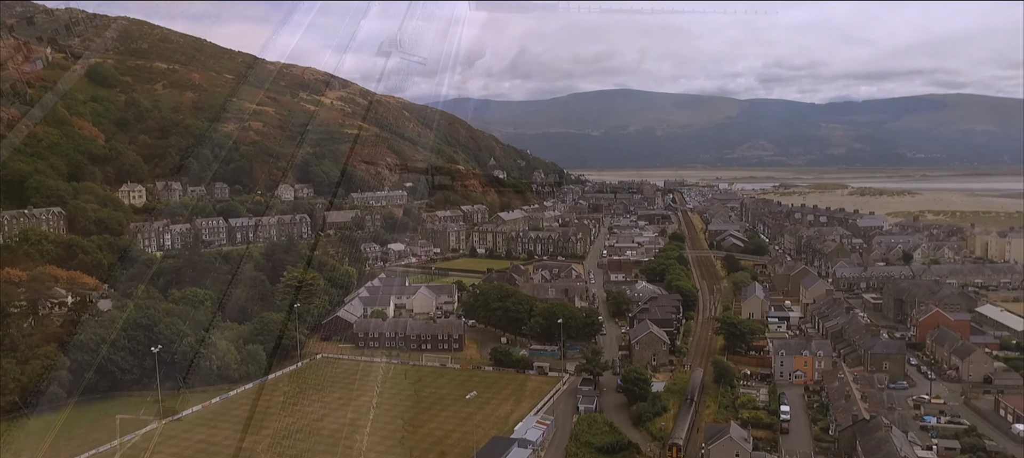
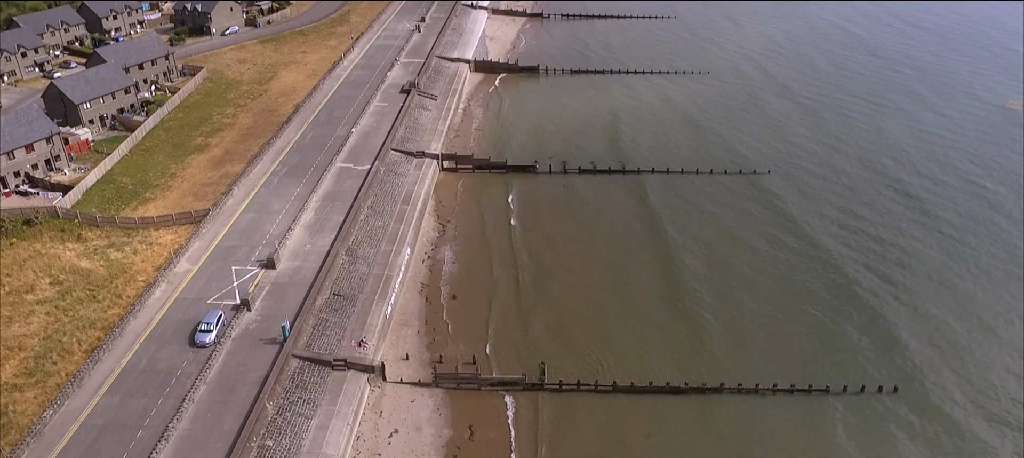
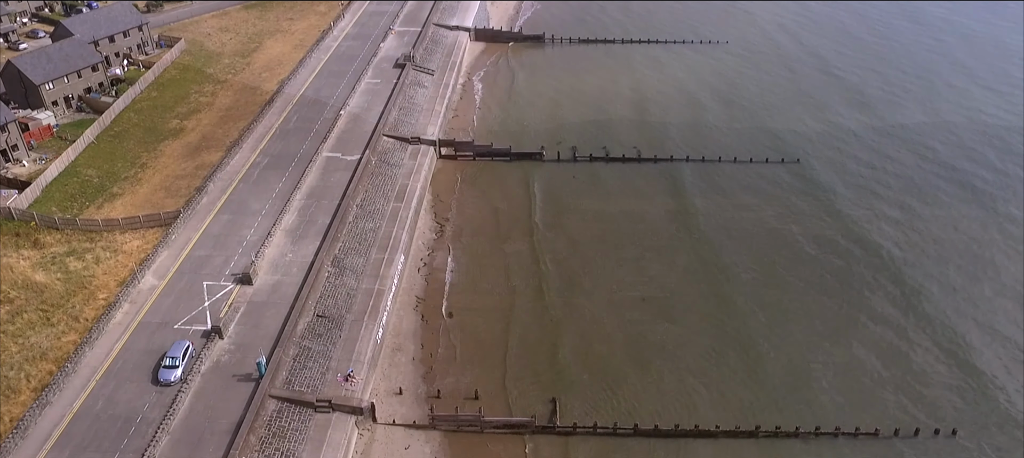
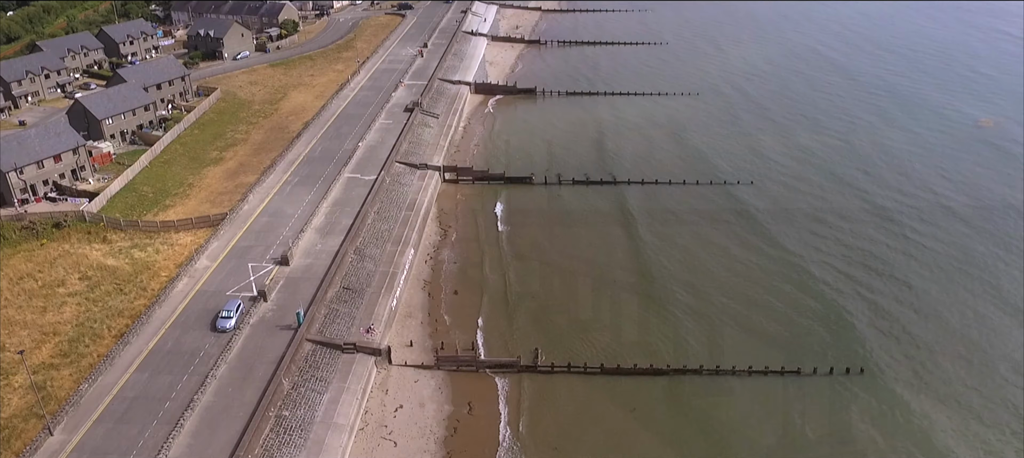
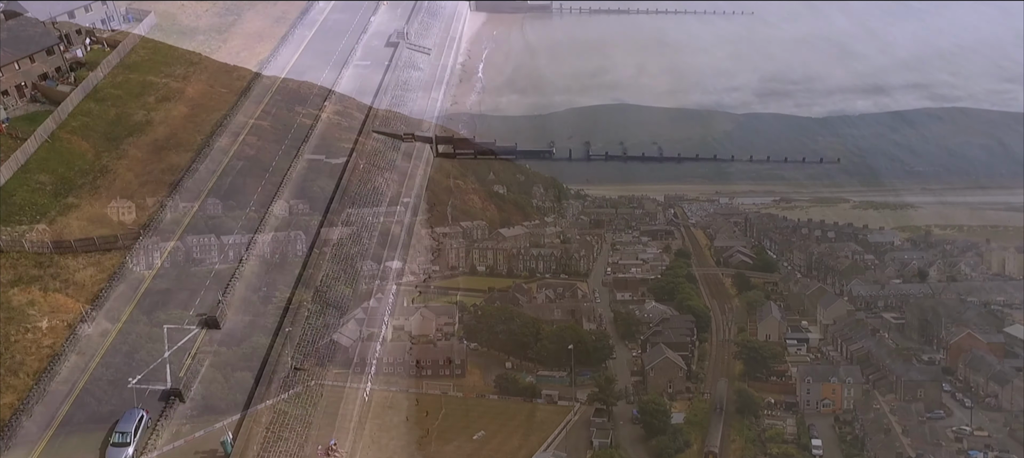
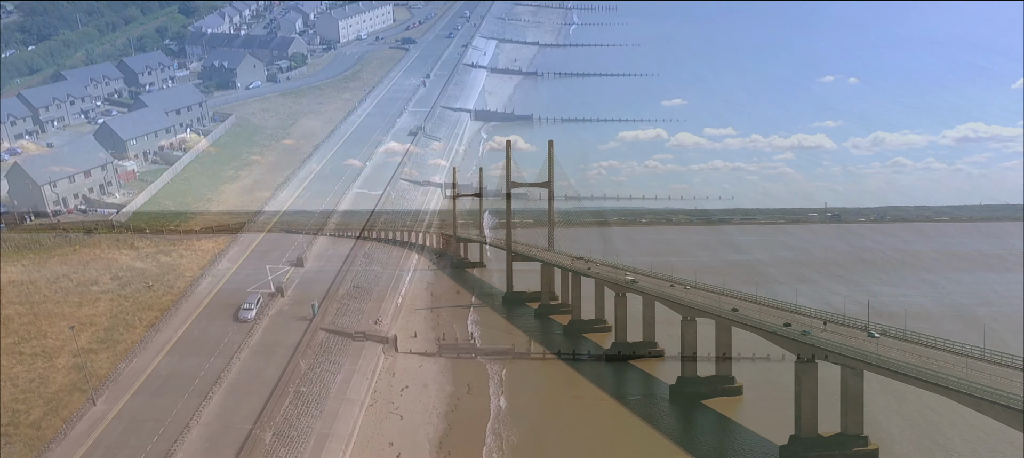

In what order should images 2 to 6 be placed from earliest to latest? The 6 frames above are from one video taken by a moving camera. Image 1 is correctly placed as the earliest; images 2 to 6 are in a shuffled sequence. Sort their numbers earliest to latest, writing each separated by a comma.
5, 3, 2, 4, 6
